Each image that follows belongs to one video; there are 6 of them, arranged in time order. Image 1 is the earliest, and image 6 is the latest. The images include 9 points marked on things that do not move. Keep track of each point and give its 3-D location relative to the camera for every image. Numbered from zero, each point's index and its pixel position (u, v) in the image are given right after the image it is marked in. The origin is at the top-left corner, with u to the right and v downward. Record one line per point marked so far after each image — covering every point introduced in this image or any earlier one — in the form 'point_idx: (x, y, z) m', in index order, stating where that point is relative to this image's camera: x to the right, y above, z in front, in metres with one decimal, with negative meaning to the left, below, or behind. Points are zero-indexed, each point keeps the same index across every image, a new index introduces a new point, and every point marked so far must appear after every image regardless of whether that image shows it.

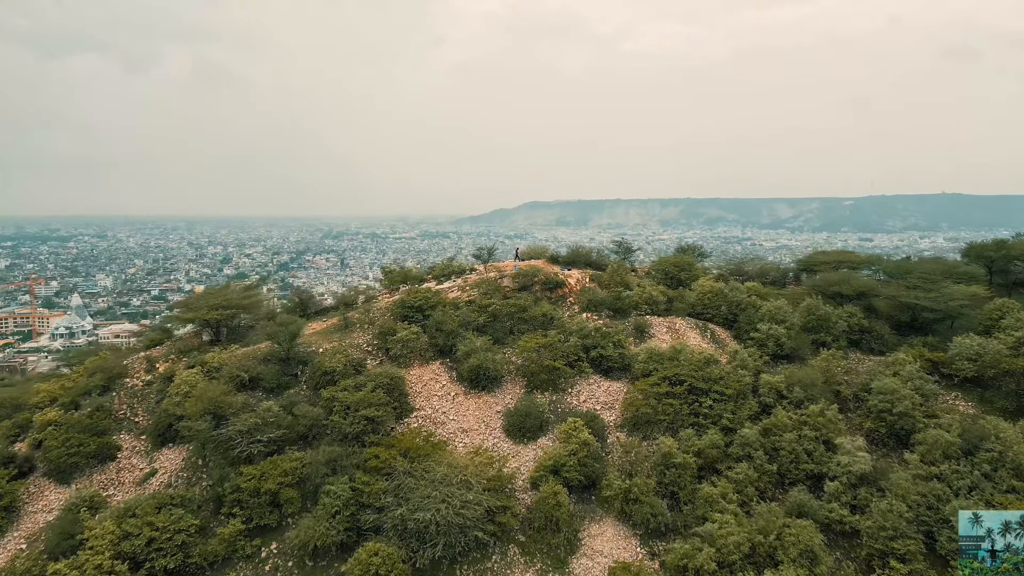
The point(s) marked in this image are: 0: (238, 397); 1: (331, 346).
0: (-5.1, -2.0, +13.7) m
1: (-3.8, -1.3, +15.4) m
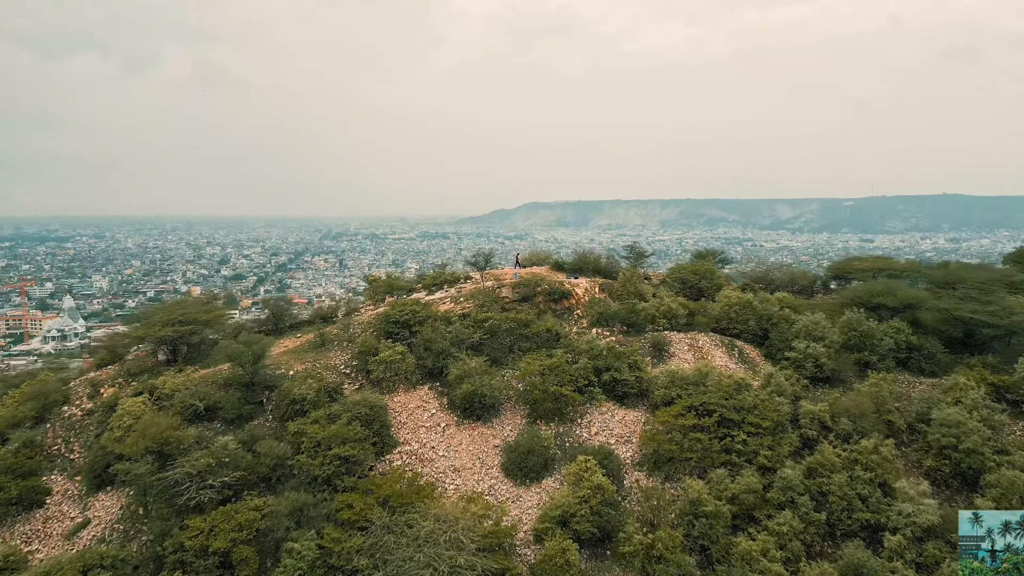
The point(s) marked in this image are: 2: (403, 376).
0: (-5.1, -2.3, +11.6) m
1: (-3.8, -1.5, +13.3) m
2: (-1.9, -1.6, +13.2) m
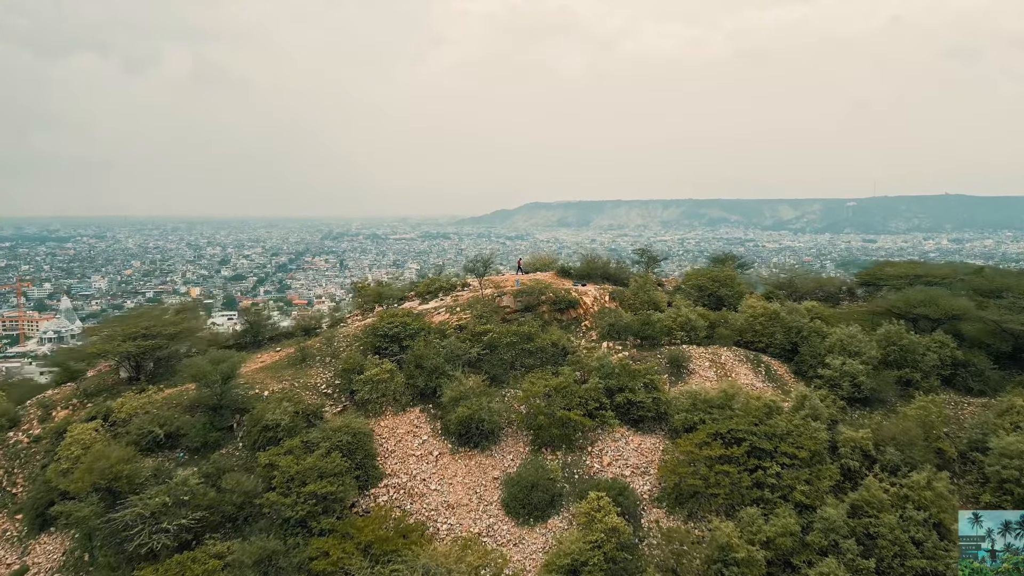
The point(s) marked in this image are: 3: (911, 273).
0: (-5.1, -2.4, +10.2) m
1: (-3.8, -1.7, +11.9) m
2: (-1.9, -1.7, +11.8) m
3: (+8.9, +0.3, +16.4) m
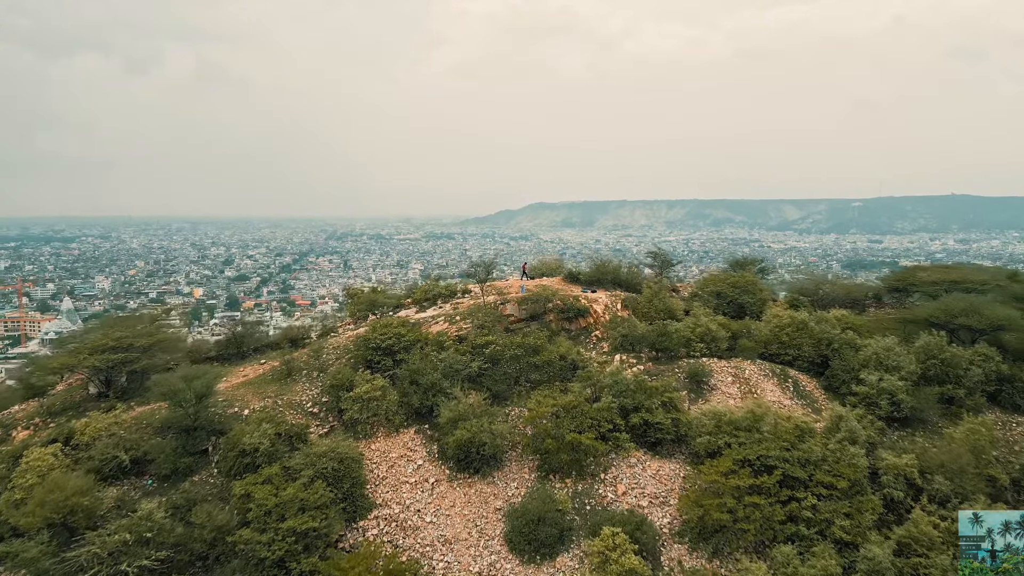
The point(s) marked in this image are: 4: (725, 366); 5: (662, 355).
0: (-5.0, -2.6, +9.1) m
1: (-3.7, -1.8, +10.8) m
2: (-1.9, -1.9, +10.7) m
3: (+9.0, +0.2, +15.2) m
4: (+3.5, -1.3, +12.1) m
5: (+2.5, -1.1, +12.3) m
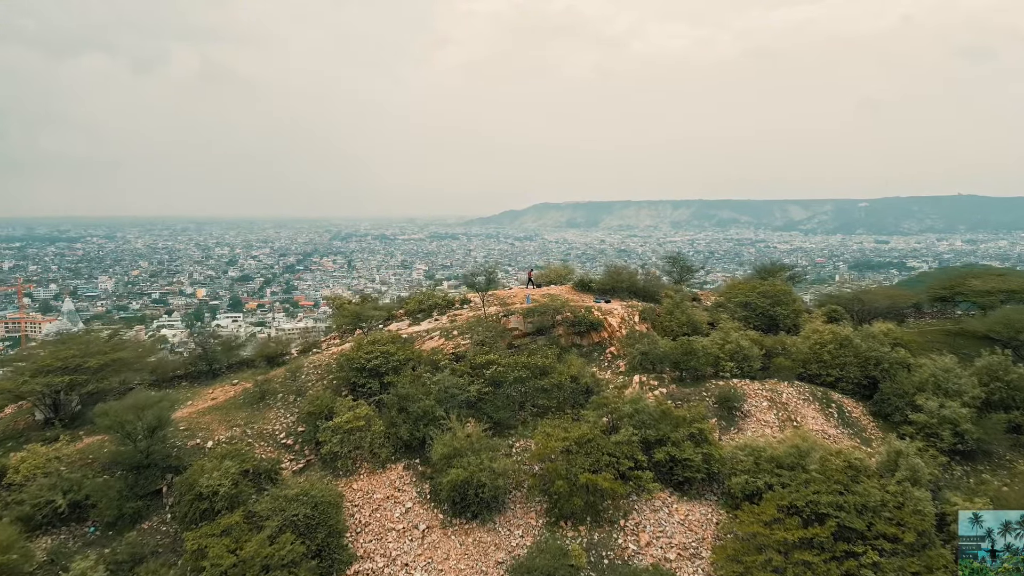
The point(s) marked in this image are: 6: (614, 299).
0: (-5.0, -2.7, +7.7) m
1: (-3.6, -1.9, +9.4) m
2: (-1.8, -2.0, +9.2) m
3: (+9.1, 0.0, +13.7) m
4: (+3.6, -1.4, +10.7) m
5: (+2.5, -1.3, +10.8) m
6: (+1.8, -0.2, +13.0) m
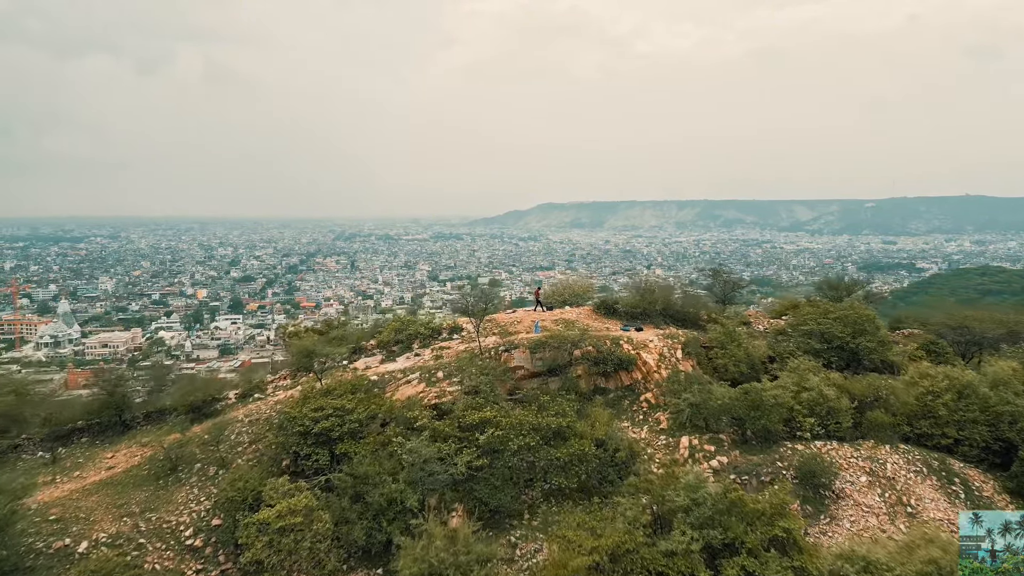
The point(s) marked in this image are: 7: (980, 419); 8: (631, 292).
0: (-5.0, -3.0, +4.9) m
1: (-3.6, -2.3, +6.6) m
2: (-1.8, -2.3, +6.4) m
3: (+9.1, -0.3, +10.8) m
4: (+3.6, -1.8, +7.8) m
5: (+2.6, -1.6, +8.0) m
6: (+1.9, -0.5, +10.2) m
7: (+5.1, -1.5, +8.0) m
8: (+1.9, 0.0, +11.8) m
